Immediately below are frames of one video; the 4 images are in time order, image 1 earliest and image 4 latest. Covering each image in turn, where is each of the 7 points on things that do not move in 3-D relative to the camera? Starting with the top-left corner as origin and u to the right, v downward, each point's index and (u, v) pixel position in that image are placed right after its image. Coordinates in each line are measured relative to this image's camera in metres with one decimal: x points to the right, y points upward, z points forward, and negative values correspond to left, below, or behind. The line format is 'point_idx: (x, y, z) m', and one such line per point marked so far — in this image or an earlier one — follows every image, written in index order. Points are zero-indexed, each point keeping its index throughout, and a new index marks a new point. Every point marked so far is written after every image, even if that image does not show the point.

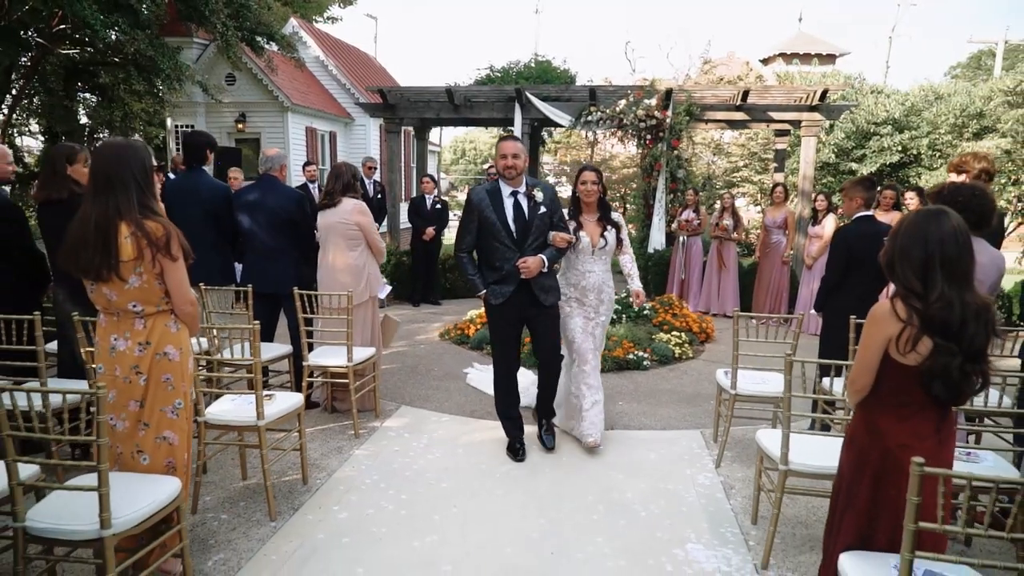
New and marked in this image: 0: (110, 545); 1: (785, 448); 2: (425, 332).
0: (-1.3, -0.8, +2.1) m
1: (+1.2, -0.7, +2.9) m
2: (-0.9, -0.5, +7.2) m
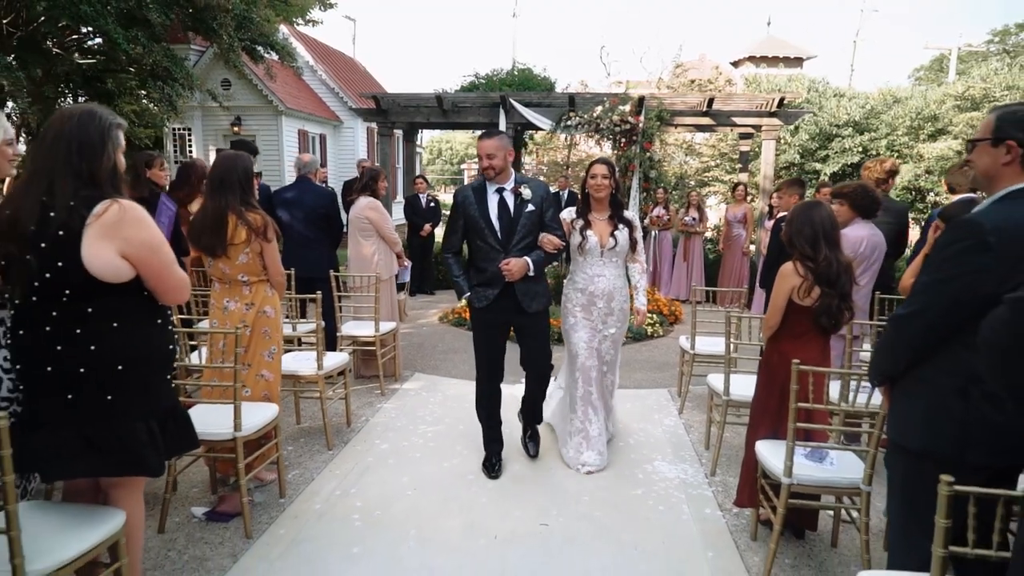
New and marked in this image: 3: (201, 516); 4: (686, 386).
0: (-1.2, -0.7, +2.9) m
1: (+1.3, -0.6, +3.8) m
2: (-1.1, -0.4, +8.1) m
3: (-1.5, -1.1, +3.1) m
4: (+1.3, -0.7, +4.9) m
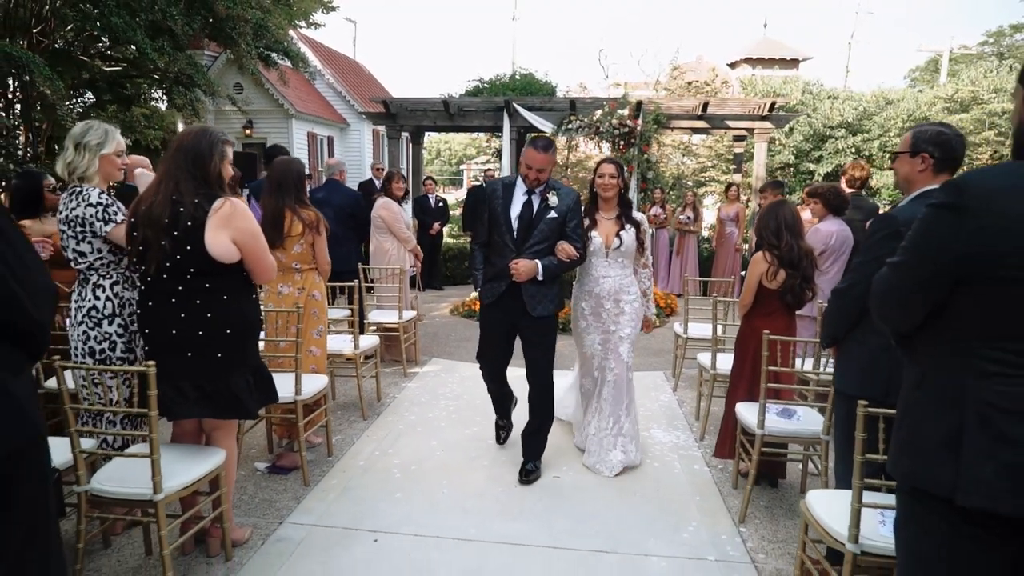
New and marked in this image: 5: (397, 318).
0: (-1.1, -0.6, +3.5) m
1: (+1.3, -0.5, +4.4) m
2: (-1.0, -0.3, +8.6) m
3: (-1.4, -1.0, +3.7) m
4: (+1.4, -0.7, +5.5) m
5: (-1.0, -0.3, +5.5) m
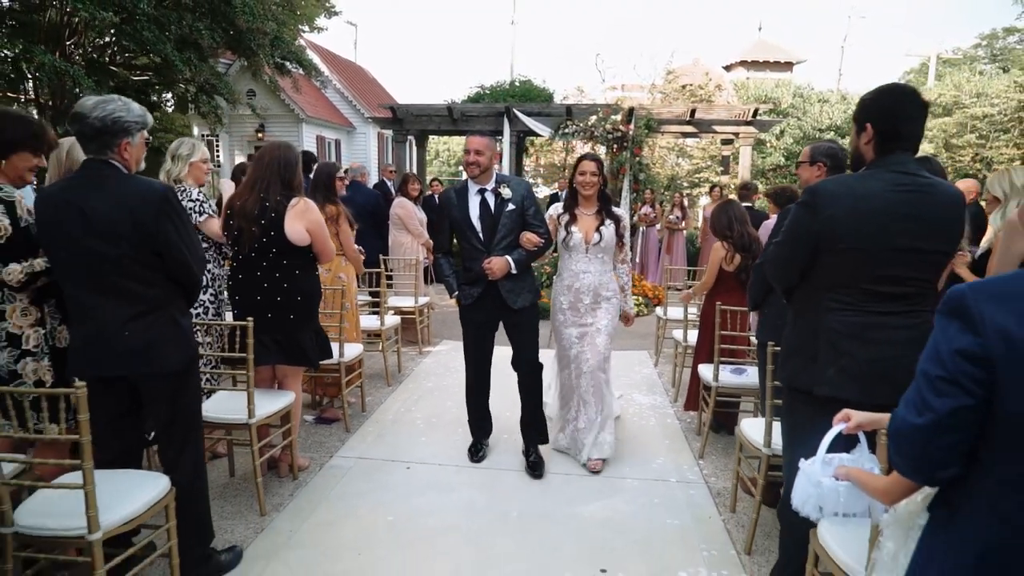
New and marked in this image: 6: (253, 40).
0: (-1.1, -0.5, +4.3) m
1: (+1.4, -0.4, +5.2) m
2: (-1.0, -0.2, +9.4) m
3: (-1.4, -0.9, +4.4) m
4: (+1.4, -0.5, +6.3) m
5: (-0.9, -0.1, +6.3) m
6: (-4.3, +4.1, +10.8) m
